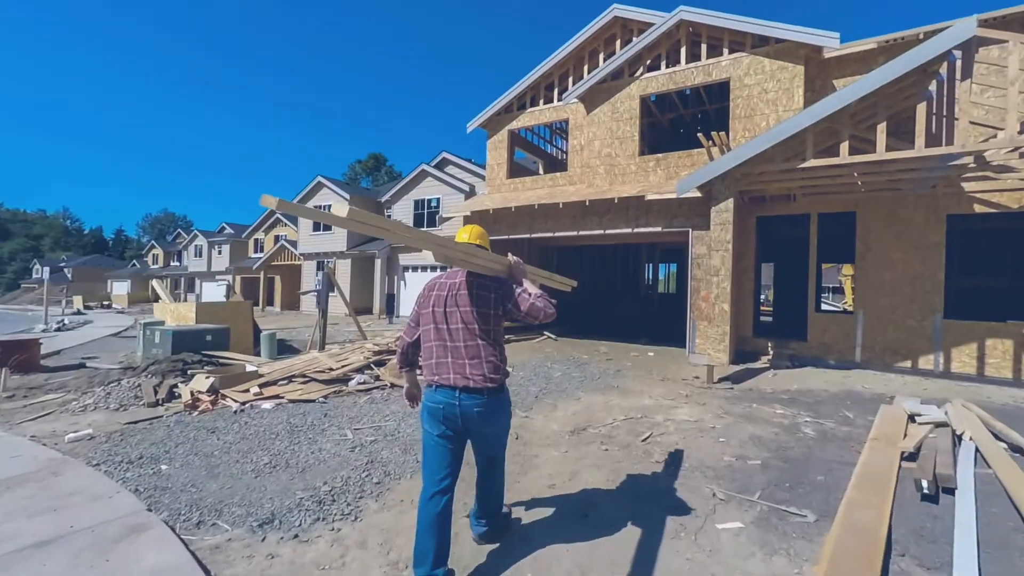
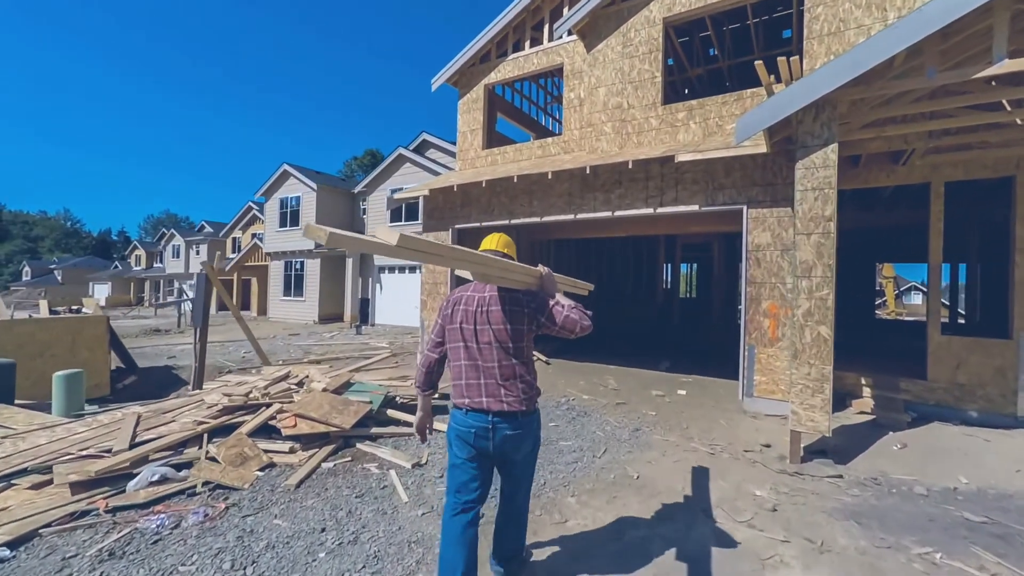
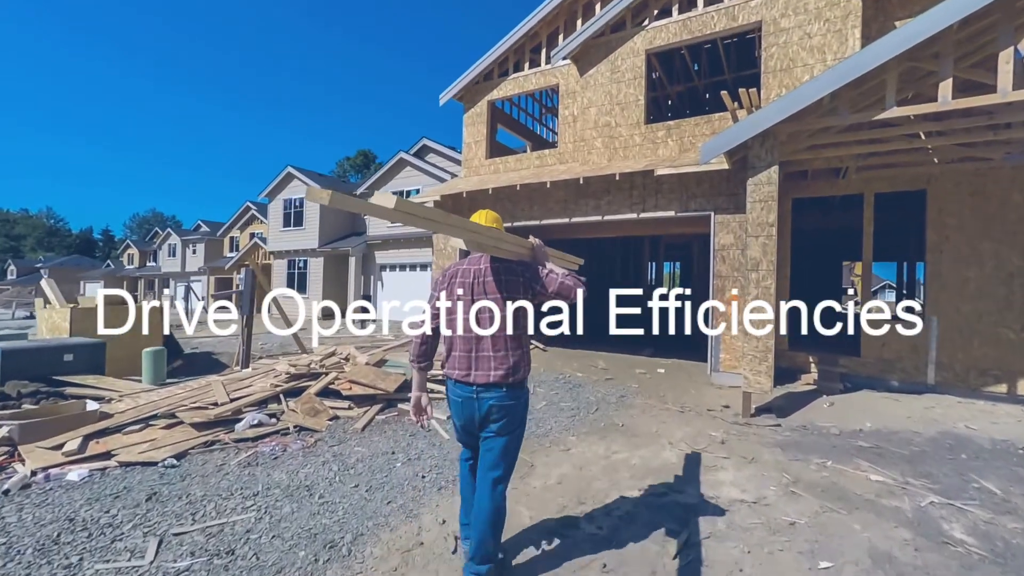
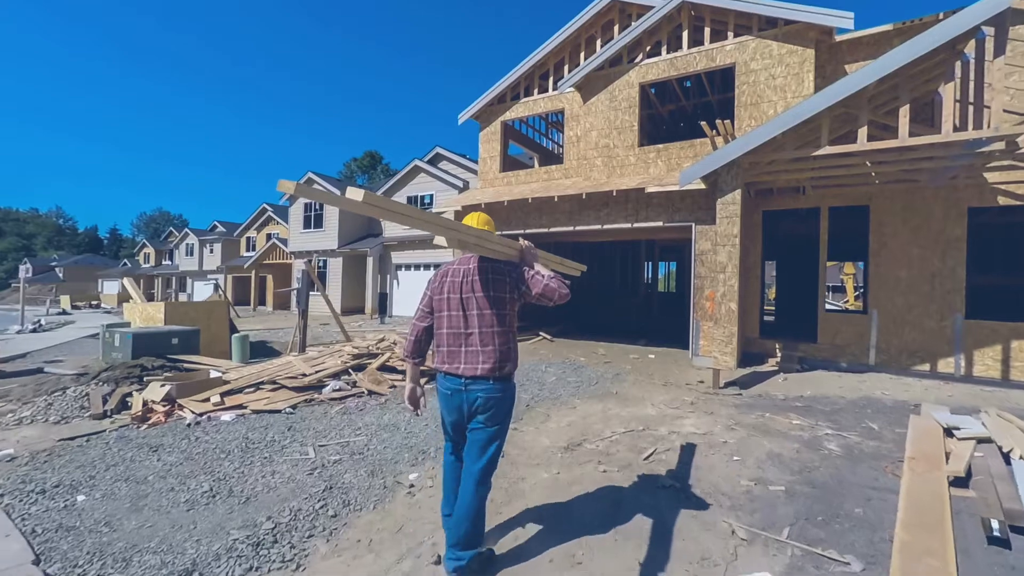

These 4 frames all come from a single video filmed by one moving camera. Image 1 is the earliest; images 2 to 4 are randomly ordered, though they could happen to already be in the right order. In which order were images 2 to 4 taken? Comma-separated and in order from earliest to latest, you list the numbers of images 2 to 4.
4, 3, 2
